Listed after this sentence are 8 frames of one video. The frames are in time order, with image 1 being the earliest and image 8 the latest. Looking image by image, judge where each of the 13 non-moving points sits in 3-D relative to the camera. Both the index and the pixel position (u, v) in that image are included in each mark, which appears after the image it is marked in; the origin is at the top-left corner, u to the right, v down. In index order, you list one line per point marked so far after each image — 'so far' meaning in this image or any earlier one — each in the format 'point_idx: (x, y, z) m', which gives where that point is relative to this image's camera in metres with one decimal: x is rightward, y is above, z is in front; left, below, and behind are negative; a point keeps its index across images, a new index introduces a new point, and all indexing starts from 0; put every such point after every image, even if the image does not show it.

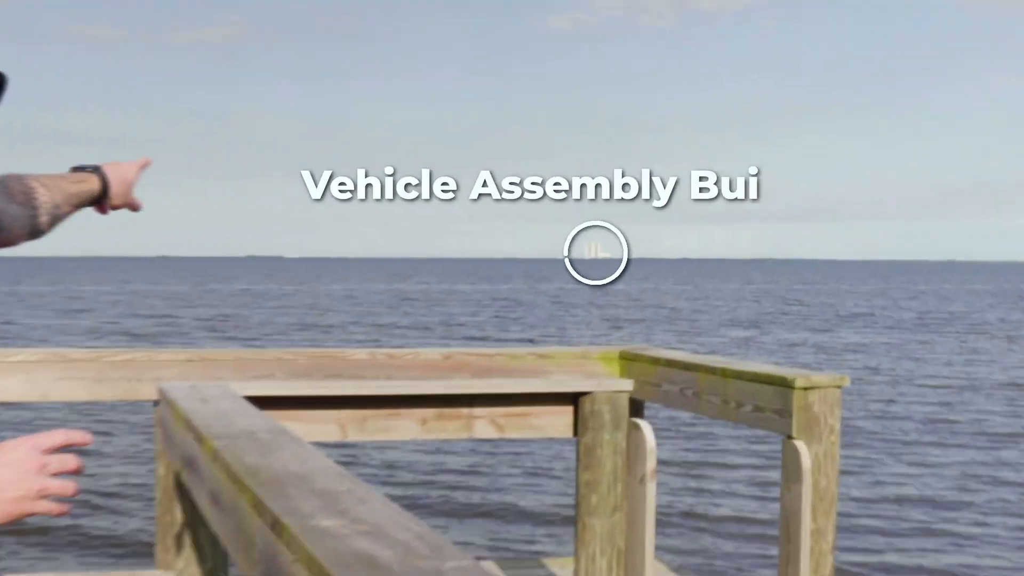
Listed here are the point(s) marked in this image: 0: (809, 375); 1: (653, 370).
0: (+1.2, -0.3, +2.7) m
1: (+1.0, -0.4, +4.2) m
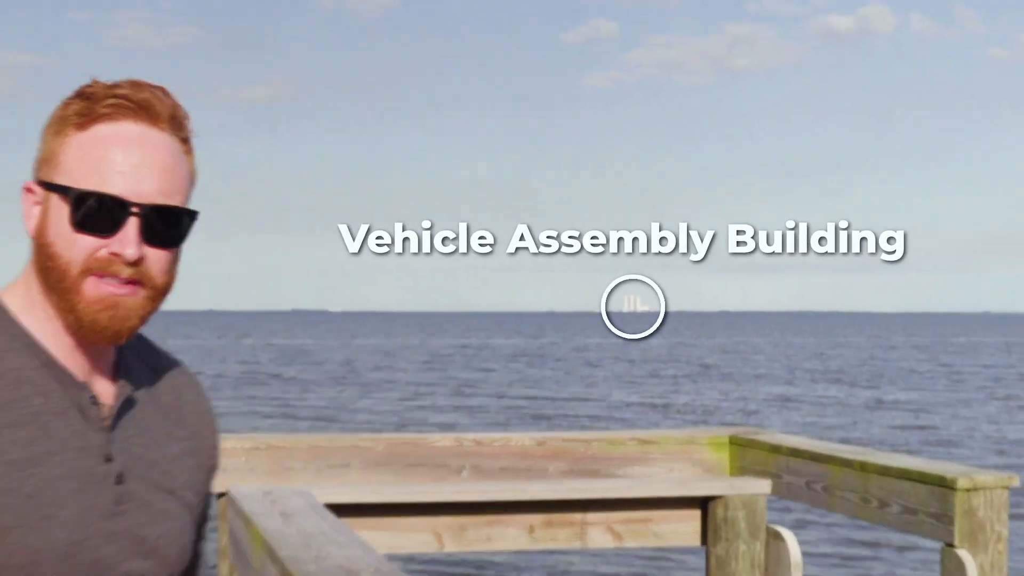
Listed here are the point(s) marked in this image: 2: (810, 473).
0: (+1.6, -0.7, +2.4) m
1: (+1.5, -0.8, +3.8) m
2: (+1.5, -0.8, +3.5) m
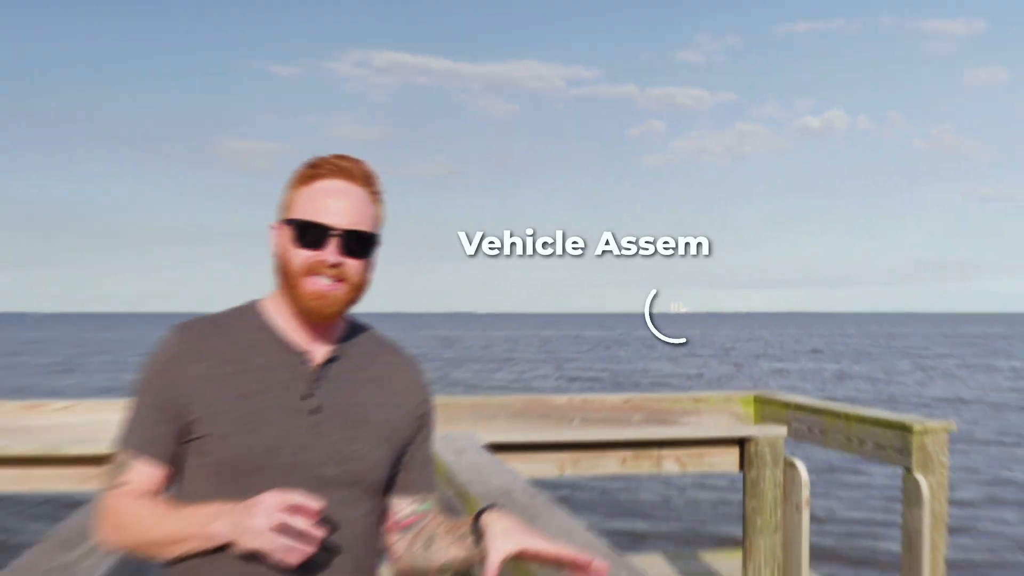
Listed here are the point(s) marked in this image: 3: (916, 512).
0: (+2.1, -0.7, +3.5) m
1: (+2.0, -0.9, +5.0) m
2: (+2.0, -0.9, +4.6) m
3: (+2.1, -1.1, +3.4) m
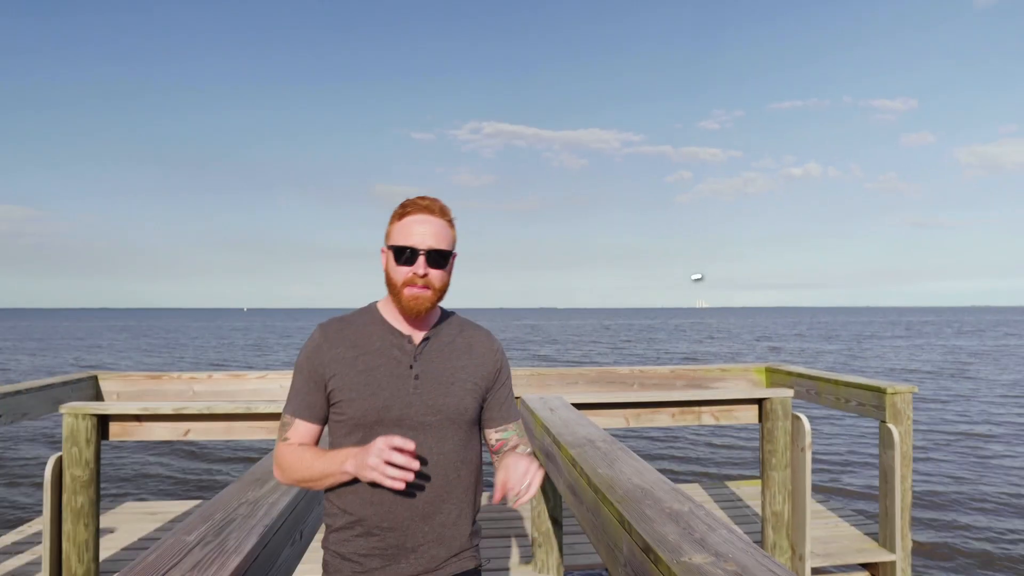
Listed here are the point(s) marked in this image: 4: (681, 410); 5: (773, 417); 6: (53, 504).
0: (+2.7, -0.7, +4.7) m
1: (+2.5, -0.8, +6.2) m
2: (+2.5, -0.8, +5.8) m
3: (+2.6, -1.1, +4.7) m
4: (+1.2, -0.9, +4.8) m
5: (+1.8, -0.9, +4.7) m
6: (-2.7, -1.3, +4.0) m
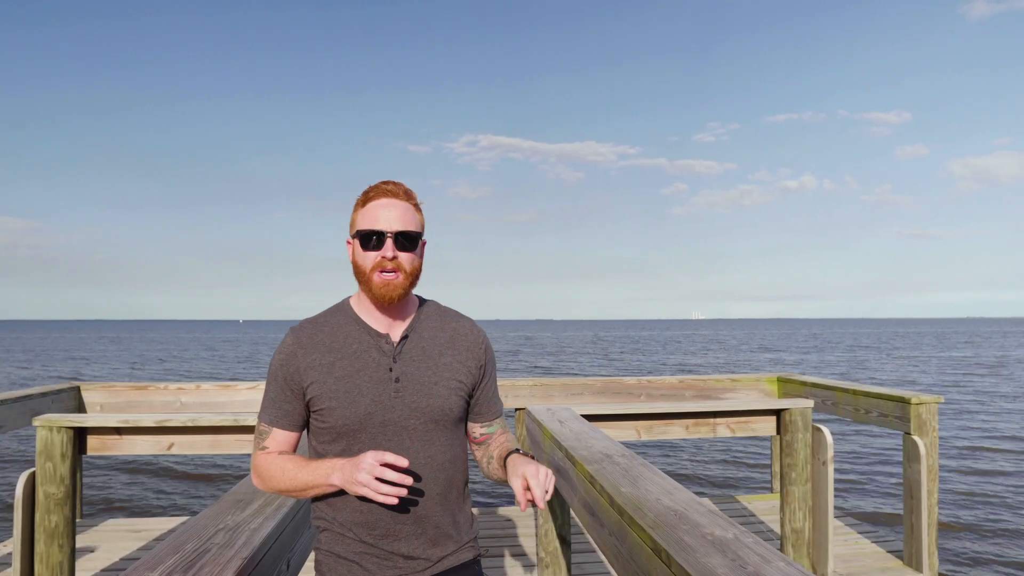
0: (+2.7, -0.7, +4.5) m
1: (+2.6, -0.9, +6.0) m
2: (+2.6, -0.9, +5.6) m
3: (+2.7, -1.2, +4.4) m
4: (+1.2, -0.9, +4.5) m
5: (+1.8, -0.9, +4.4) m
6: (-2.7, -1.3, +3.7) m
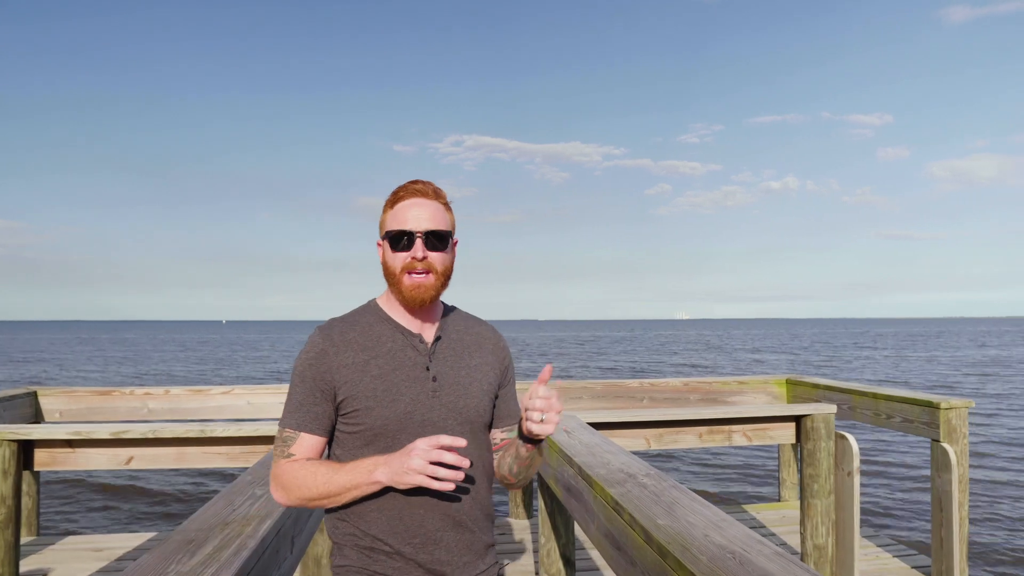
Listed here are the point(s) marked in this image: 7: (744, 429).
0: (+2.7, -0.7, +4.2) m
1: (+2.5, -0.9, +5.6) m
2: (+2.5, -0.9, +5.2) m
3: (+2.7, -1.2, +4.1) m
4: (+1.2, -0.9, +4.1) m
5: (+1.8, -0.9, +4.1) m
6: (-2.7, -1.3, +3.2) m
7: (+1.4, -0.9, +4.2) m
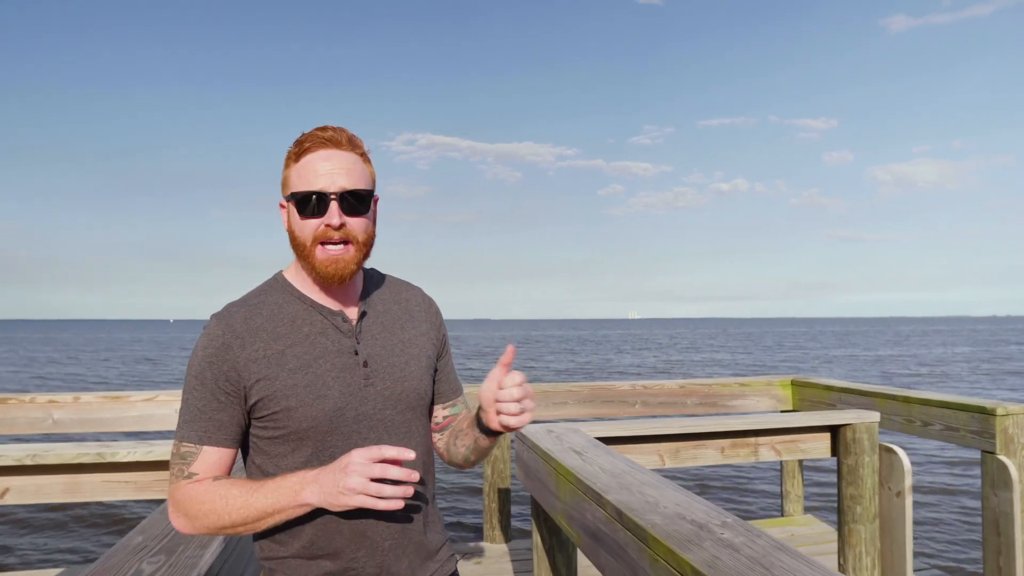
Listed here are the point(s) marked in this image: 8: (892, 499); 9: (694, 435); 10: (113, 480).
0: (+2.6, -0.6, +3.6) m
1: (+2.3, -0.8, +5.0) m
2: (+2.4, -0.8, +4.7) m
3: (+2.6, -1.1, +3.5) m
4: (+1.1, -0.8, +3.5) m
5: (+1.8, -0.8, +3.5) m
6: (-2.7, -1.2, +2.3) m
7: (+1.4, -0.8, +3.5) m
8: (+1.9, -1.1, +3.4) m
9: (+0.9, -0.7, +3.4) m
10: (-1.8, -0.9, +3.0) m
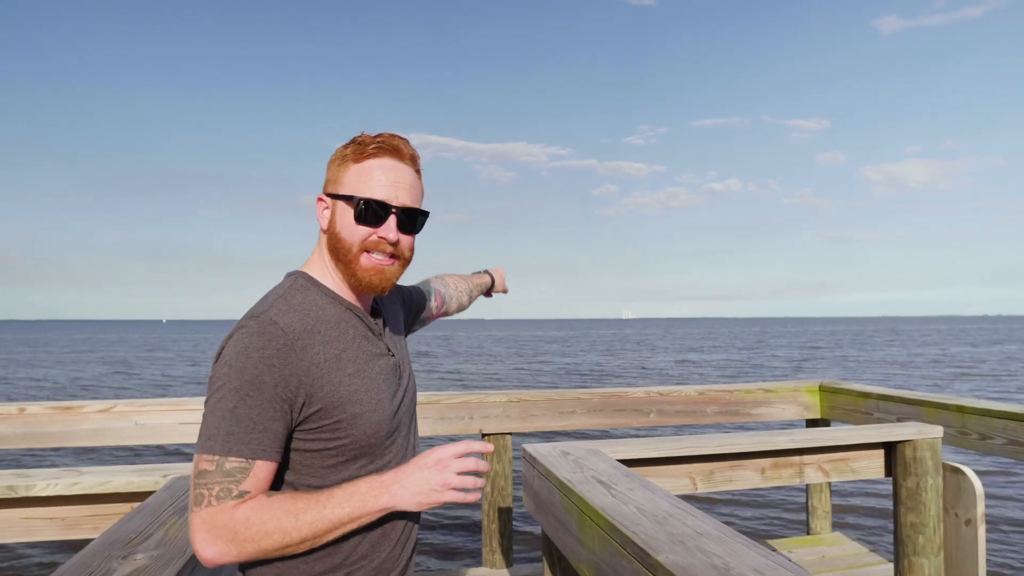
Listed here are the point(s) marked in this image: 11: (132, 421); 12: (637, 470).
0: (+2.6, -0.6, +3.1) m
1: (+2.3, -0.8, +4.6) m
2: (+2.4, -0.8, +4.2) m
3: (+2.6, -1.1, +3.1) m
4: (+1.2, -0.8, +3.0) m
5: (+1.8, -0.8, +3.0) m
6: (-2.6, -1.2, +1.8) m
7: (+1.4, -0.8, +3.1) m
8: (+1.9, -1.0, +2.9) m
9: (+1.0, -0.7, +2.9) m
10: (-1.7, -0.8, +2.5) m
11: (-2.4, -0.8, +4.2) m
12: (+0.5, -0.8, +2.8) m
